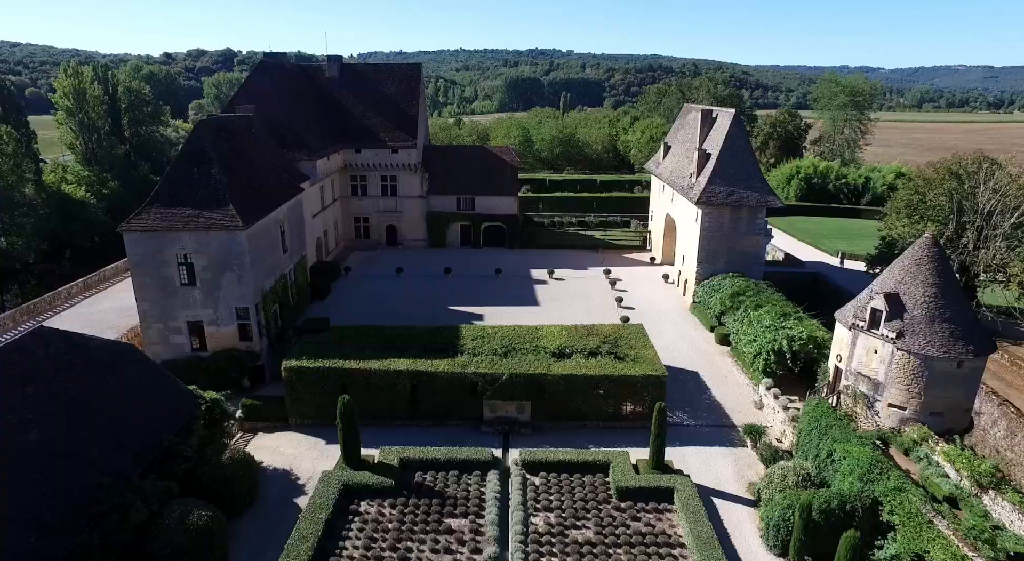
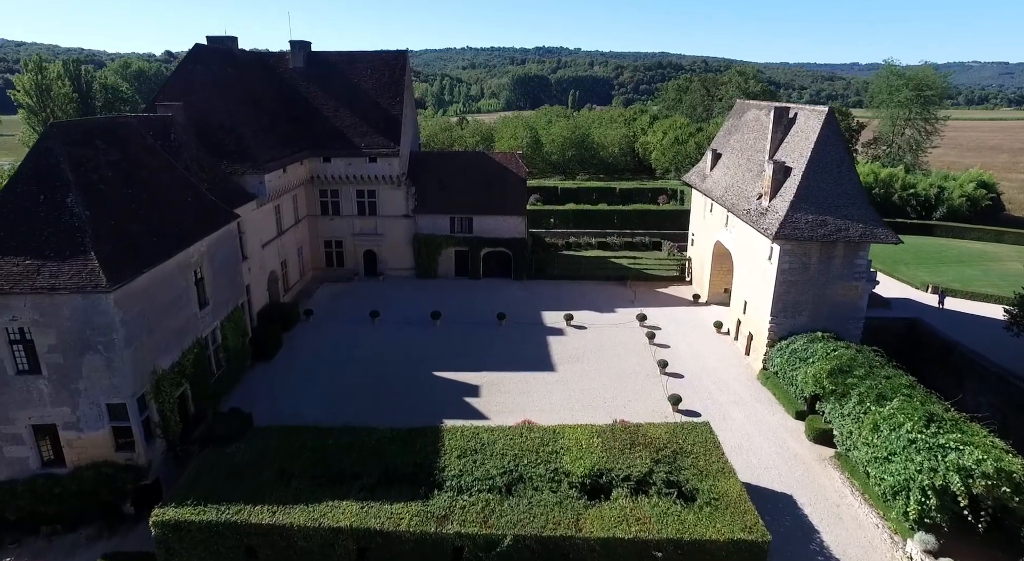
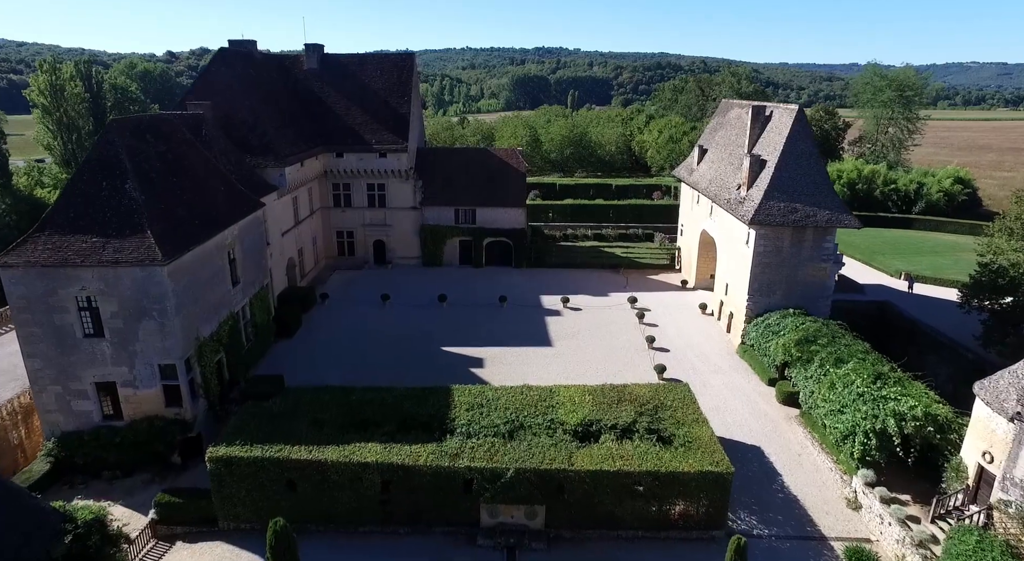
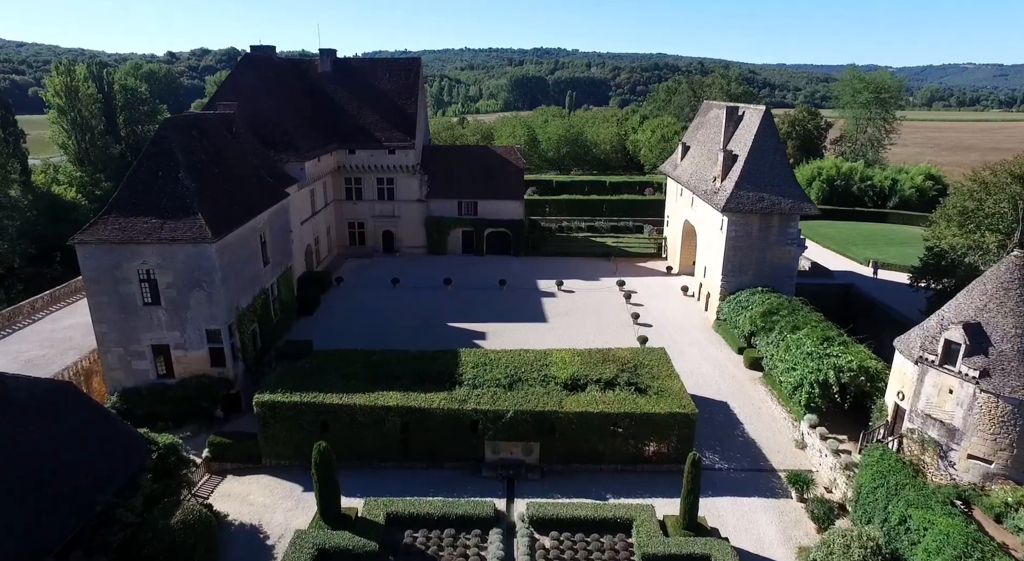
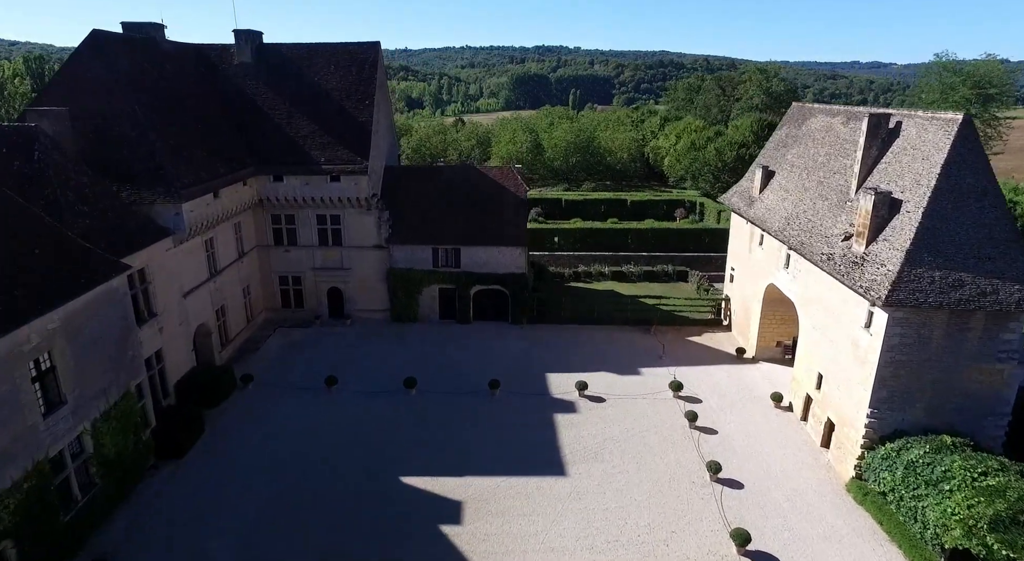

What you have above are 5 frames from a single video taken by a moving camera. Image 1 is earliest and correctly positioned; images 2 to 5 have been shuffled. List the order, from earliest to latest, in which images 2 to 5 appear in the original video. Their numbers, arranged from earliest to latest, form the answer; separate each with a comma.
4, 3, 2, 5
